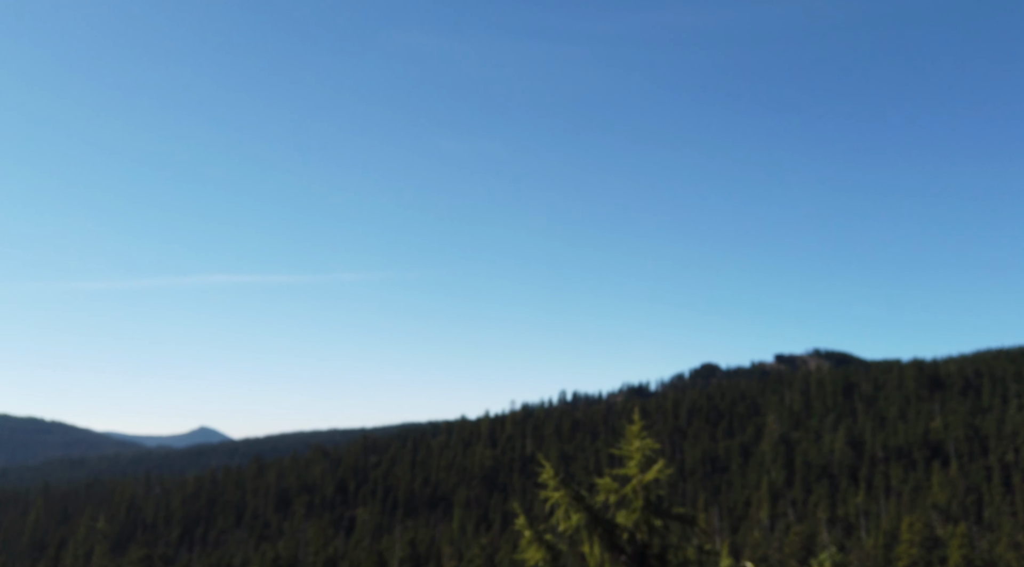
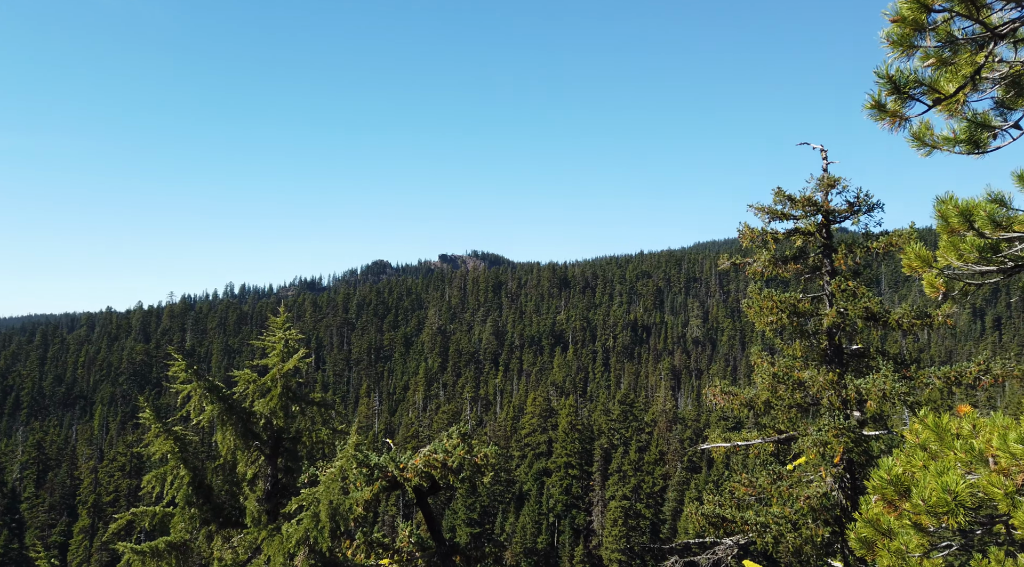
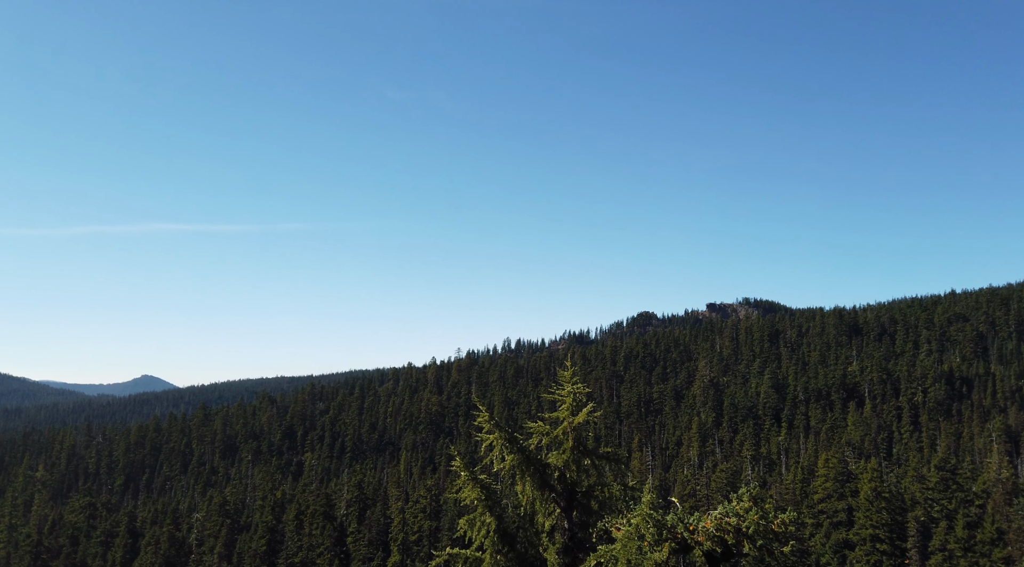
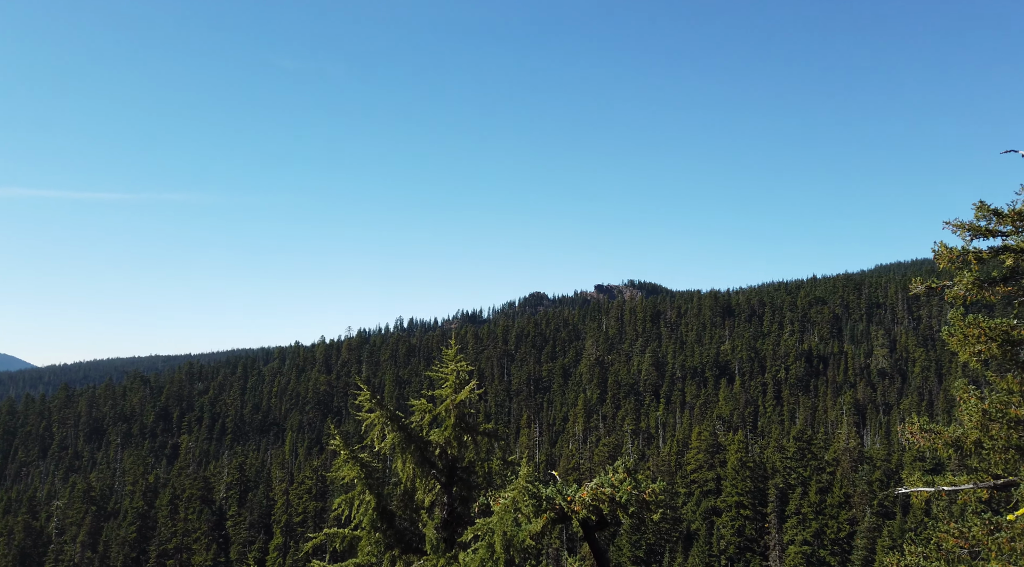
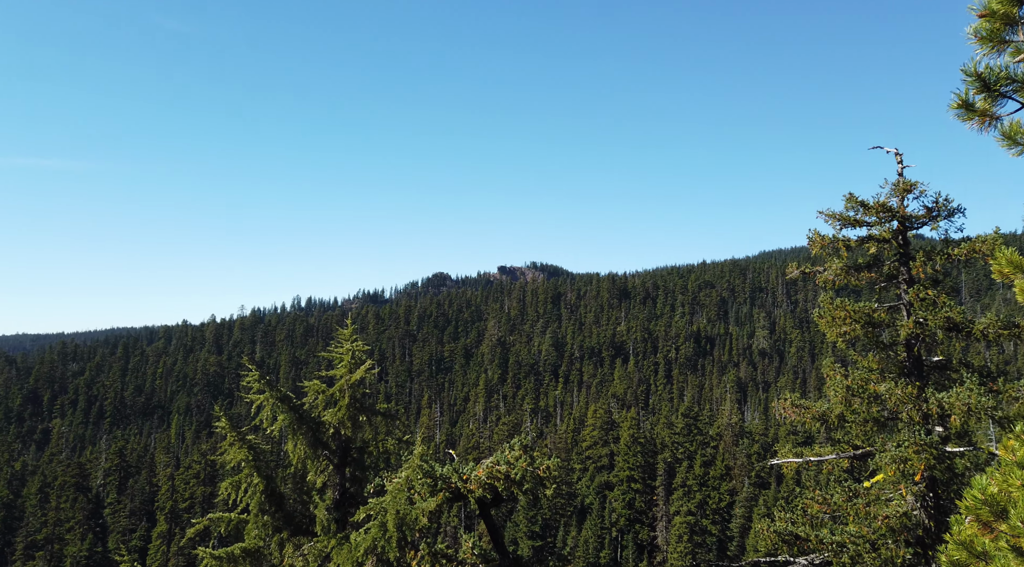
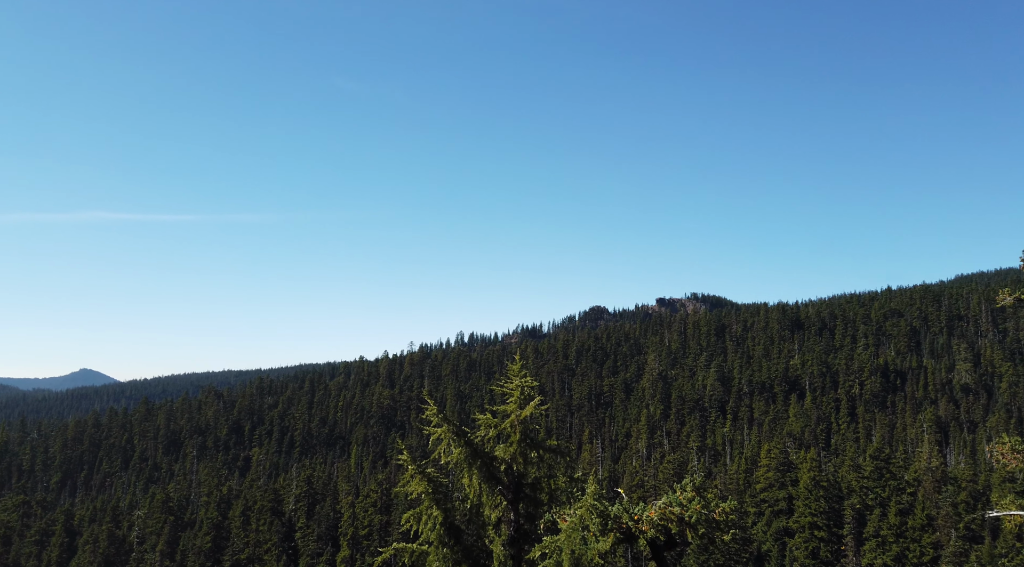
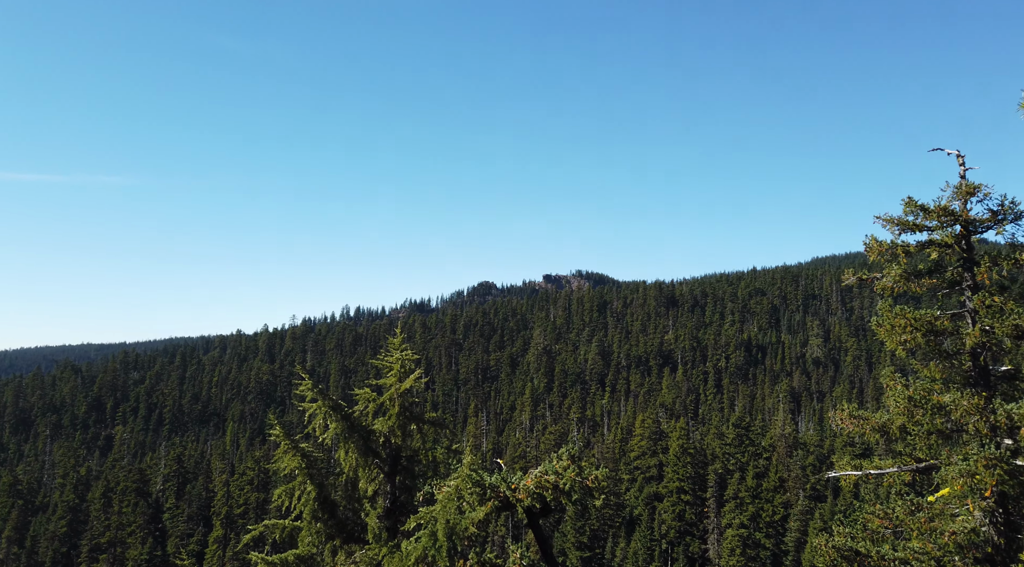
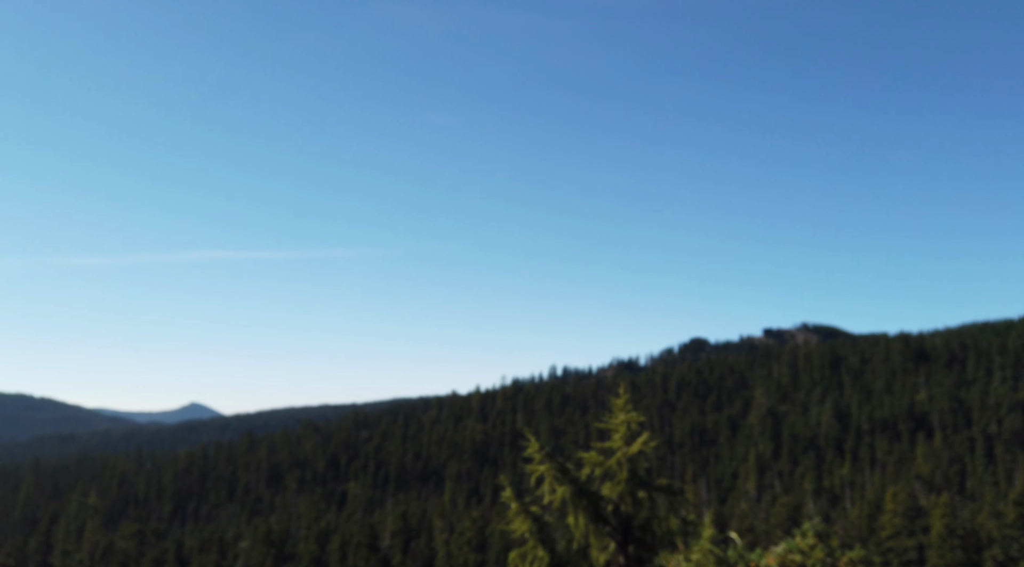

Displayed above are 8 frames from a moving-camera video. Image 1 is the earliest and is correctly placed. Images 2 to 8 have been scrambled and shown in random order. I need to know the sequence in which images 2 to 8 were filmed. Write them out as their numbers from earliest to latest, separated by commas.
8, 3, 6, 4, 7, 5, 2
